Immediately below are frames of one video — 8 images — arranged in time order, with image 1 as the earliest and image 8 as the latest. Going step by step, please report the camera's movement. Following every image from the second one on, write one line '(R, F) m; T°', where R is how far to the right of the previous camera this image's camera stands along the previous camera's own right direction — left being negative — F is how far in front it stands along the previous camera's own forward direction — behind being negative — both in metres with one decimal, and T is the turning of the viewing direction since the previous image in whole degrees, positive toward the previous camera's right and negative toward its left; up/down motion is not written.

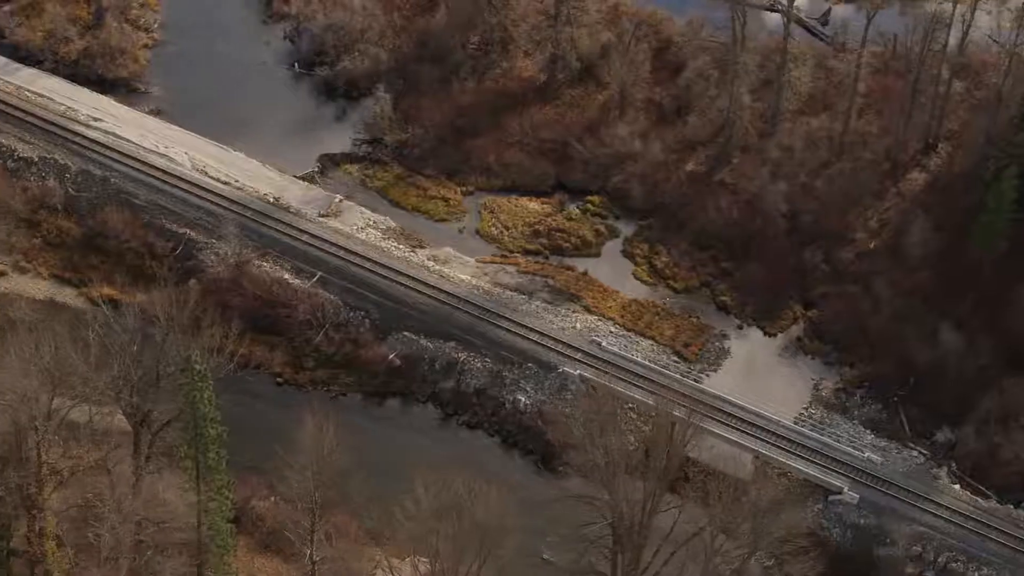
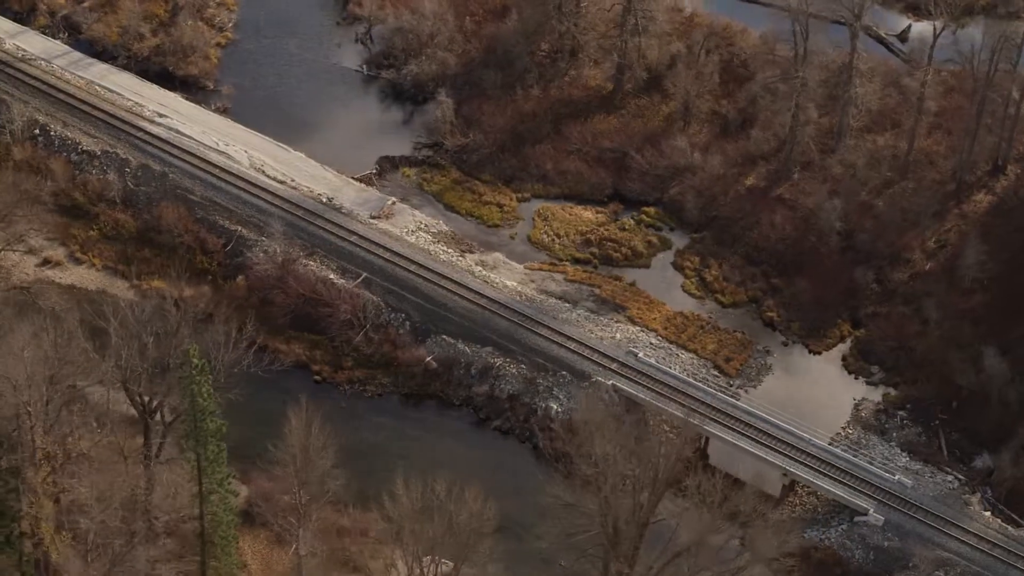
(+1.9, 0.0) m; -5°
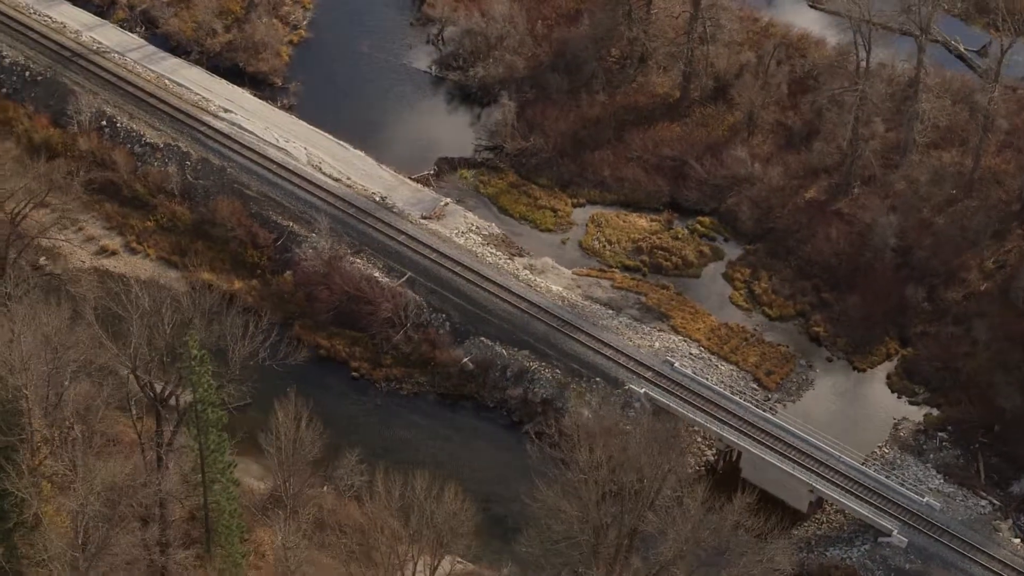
(+2.0, 0.0) m; -5°
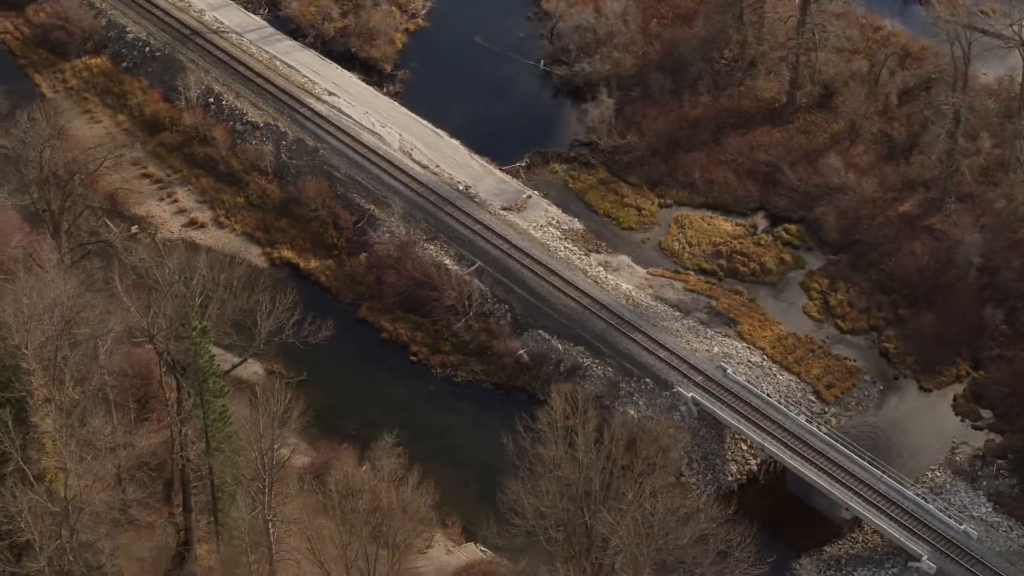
(+3.5, 0.0) m; -8°
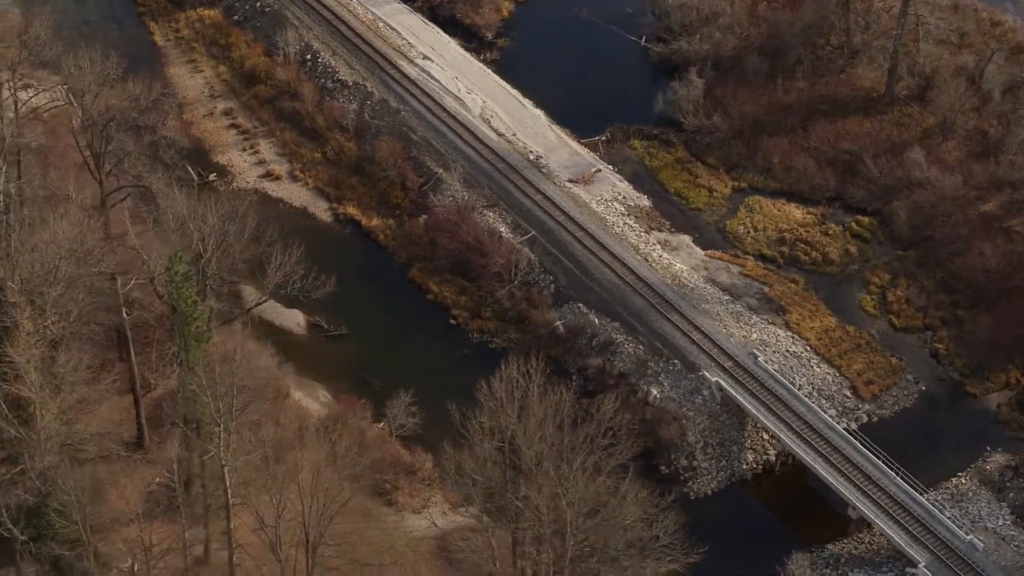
(+4.3, +0.2) m; -9°
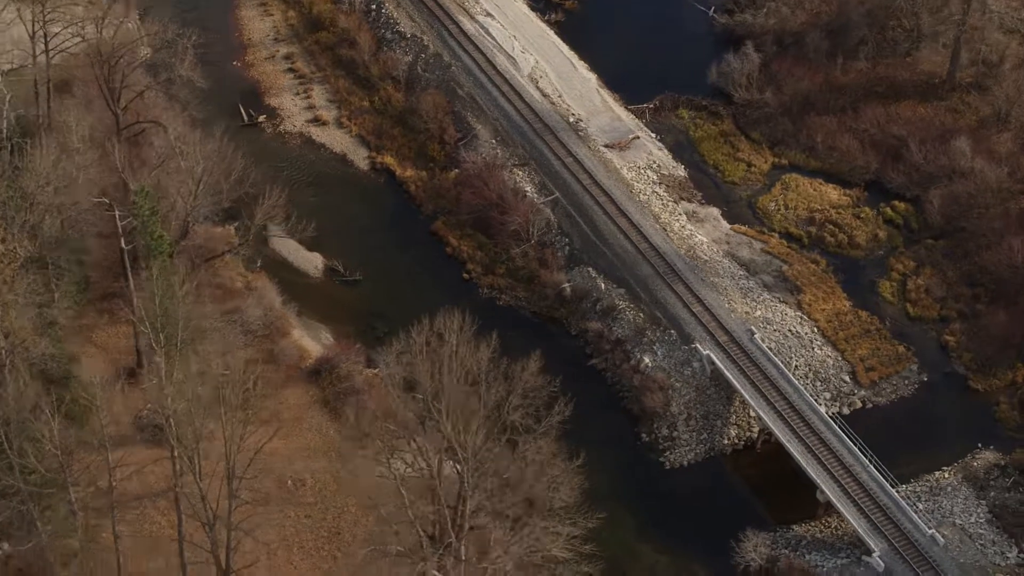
(+4.0, 0.0) m; -7°
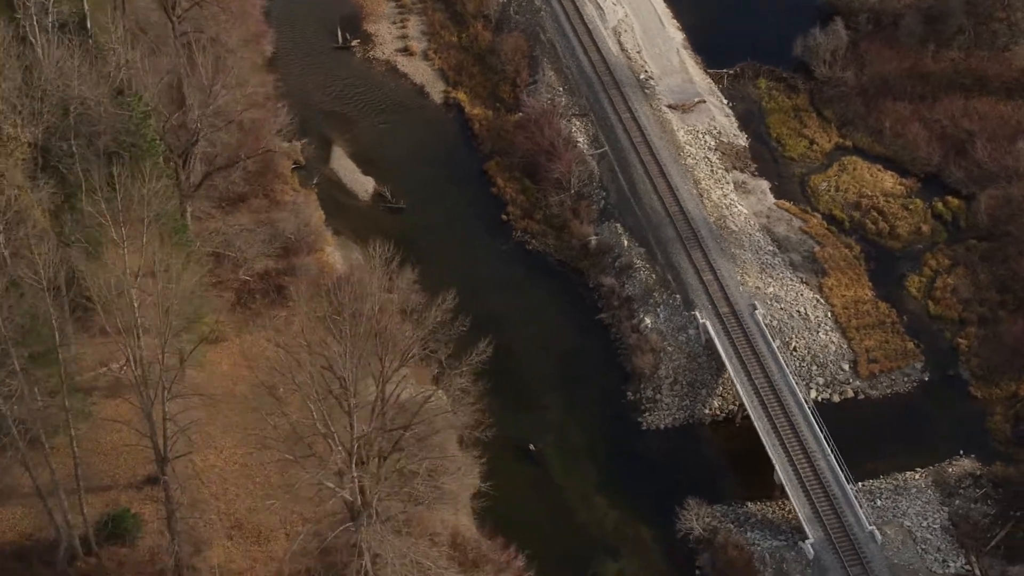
(+5.3, -0.2) m; -9°
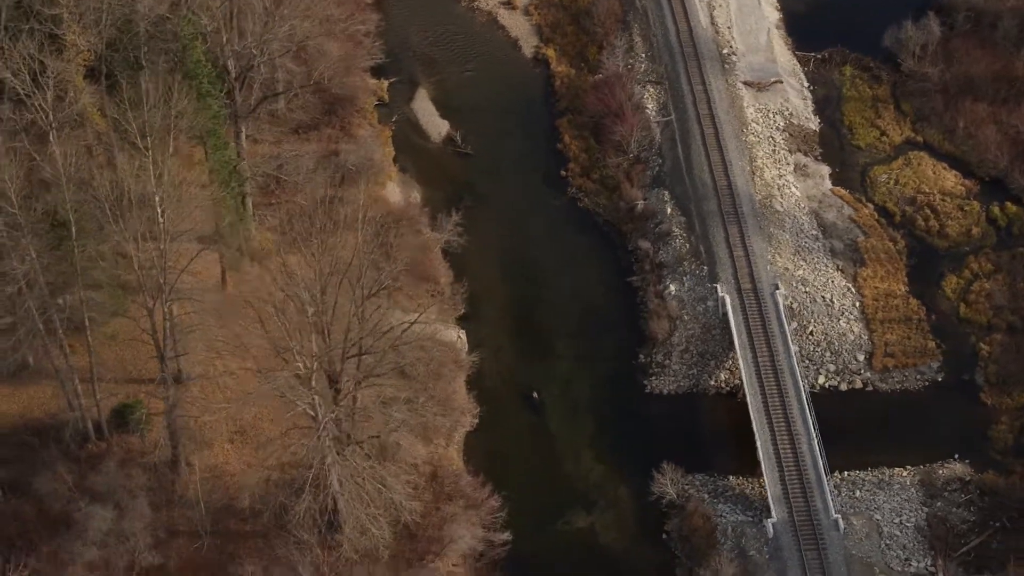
(+4.2, -0.5) m; -8°
